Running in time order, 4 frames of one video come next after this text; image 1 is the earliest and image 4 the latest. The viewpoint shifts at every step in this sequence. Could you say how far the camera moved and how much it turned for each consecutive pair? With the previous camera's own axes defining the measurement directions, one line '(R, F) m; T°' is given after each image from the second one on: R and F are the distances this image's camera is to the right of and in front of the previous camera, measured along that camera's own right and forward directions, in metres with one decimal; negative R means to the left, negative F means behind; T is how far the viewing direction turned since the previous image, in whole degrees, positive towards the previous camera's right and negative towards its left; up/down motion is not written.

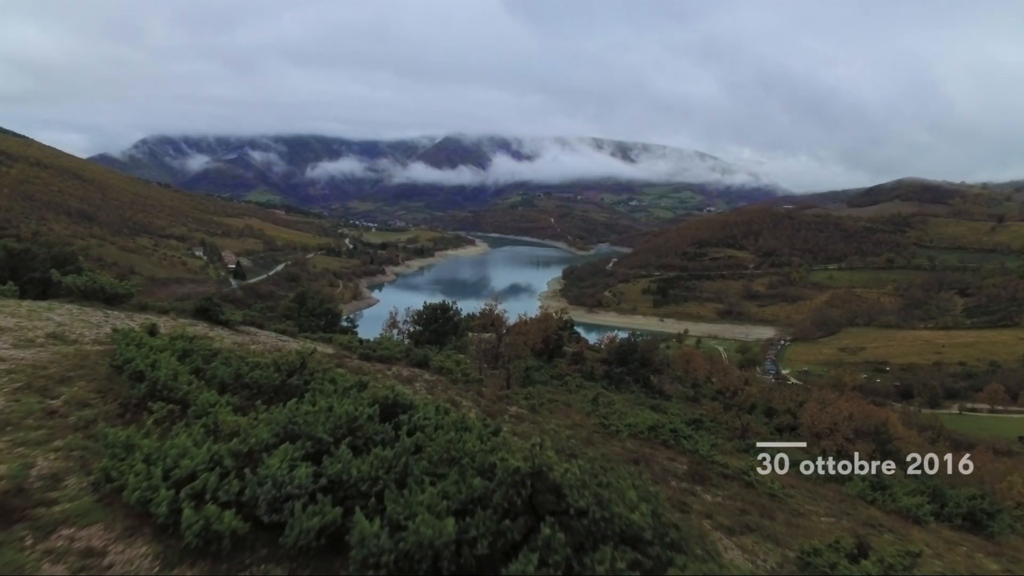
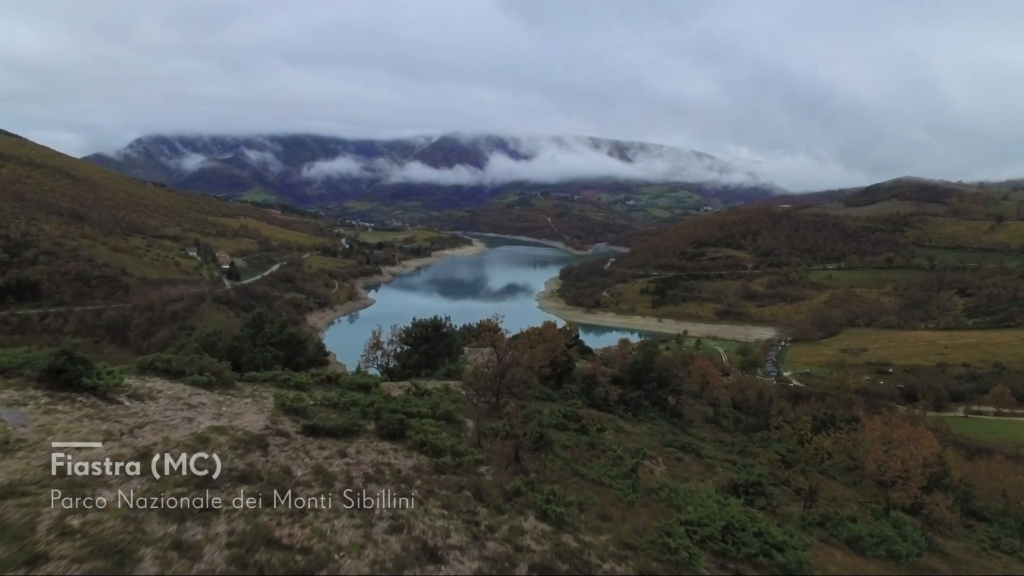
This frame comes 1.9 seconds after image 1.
(0.0, +0.8) m; 0°
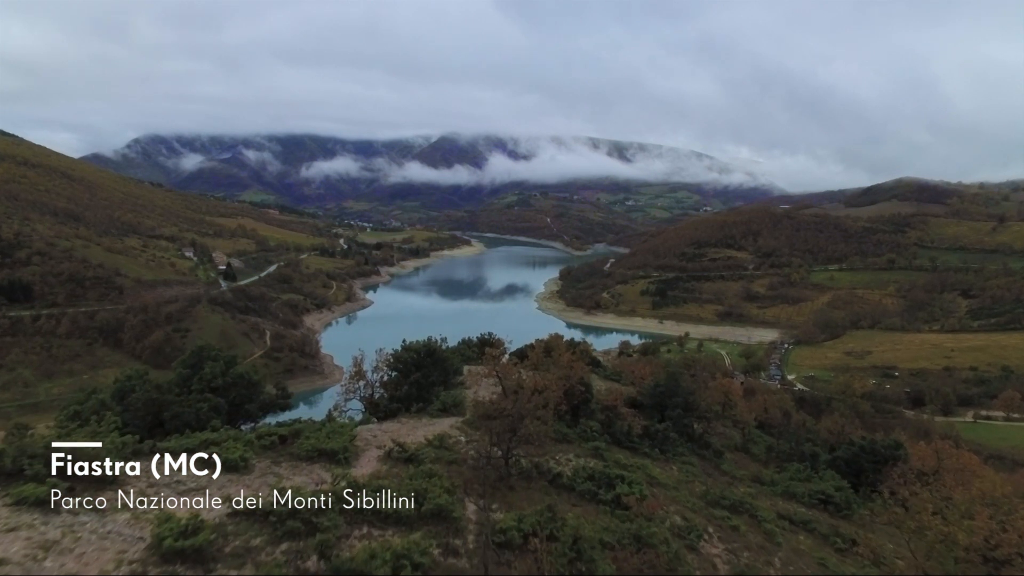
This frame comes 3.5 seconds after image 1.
(-0.1, +0.8) m; 0°
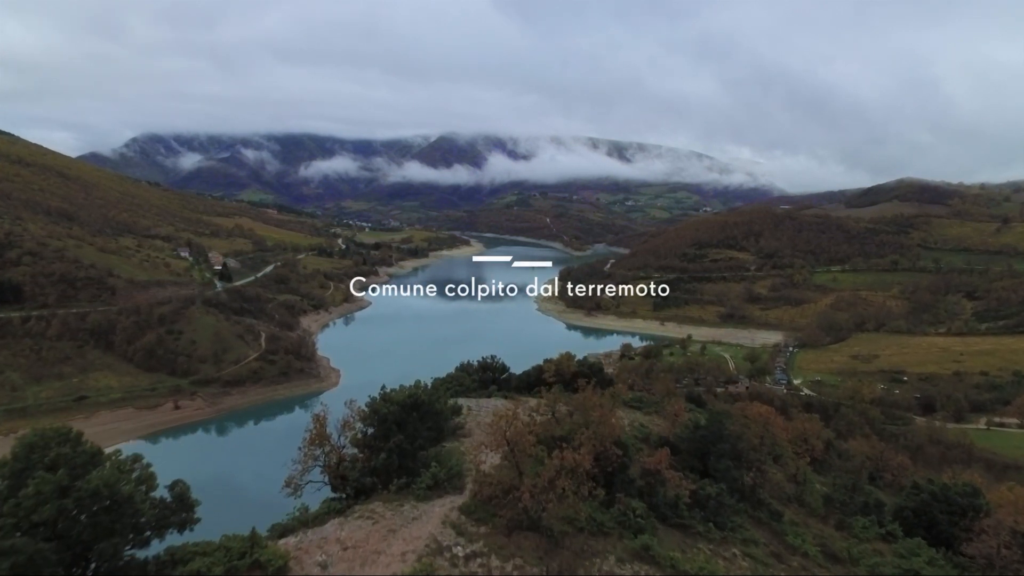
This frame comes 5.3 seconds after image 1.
(-0.1, +1.1) m; 0°
